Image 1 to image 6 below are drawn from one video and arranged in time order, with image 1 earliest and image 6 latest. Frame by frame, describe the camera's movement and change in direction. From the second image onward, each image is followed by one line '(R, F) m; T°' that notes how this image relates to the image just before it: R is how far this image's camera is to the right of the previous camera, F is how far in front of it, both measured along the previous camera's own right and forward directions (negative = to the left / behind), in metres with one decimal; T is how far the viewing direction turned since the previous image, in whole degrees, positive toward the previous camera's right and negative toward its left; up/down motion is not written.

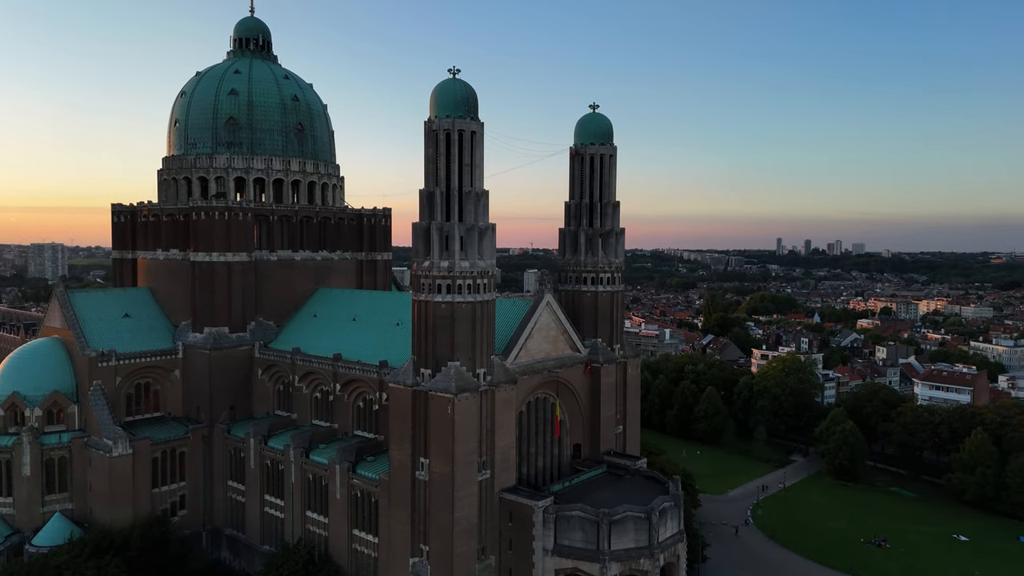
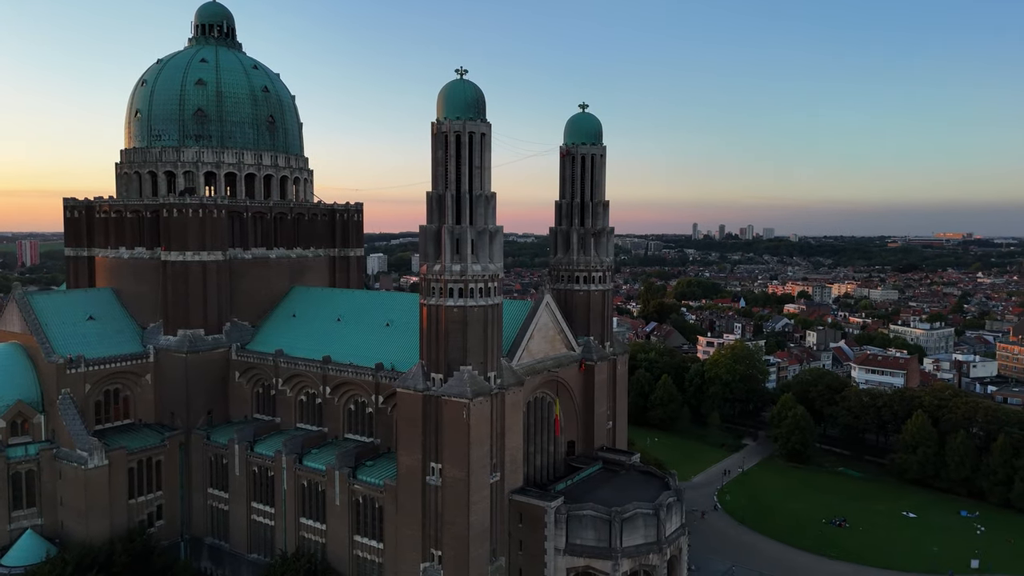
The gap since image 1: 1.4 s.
(-3.8, +0.2) m; +6°
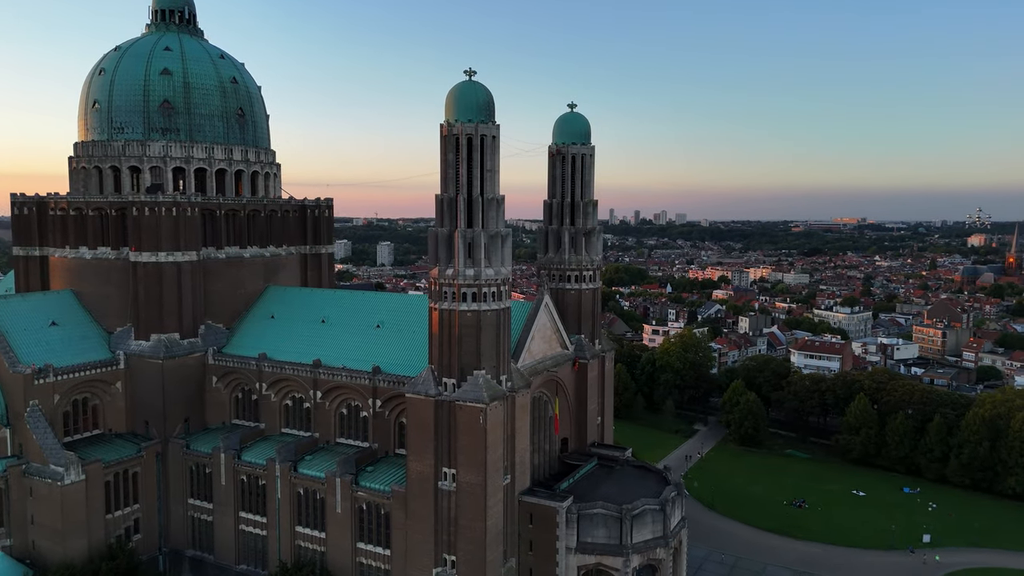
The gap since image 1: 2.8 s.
(-4.0, +0.2) m; +6°
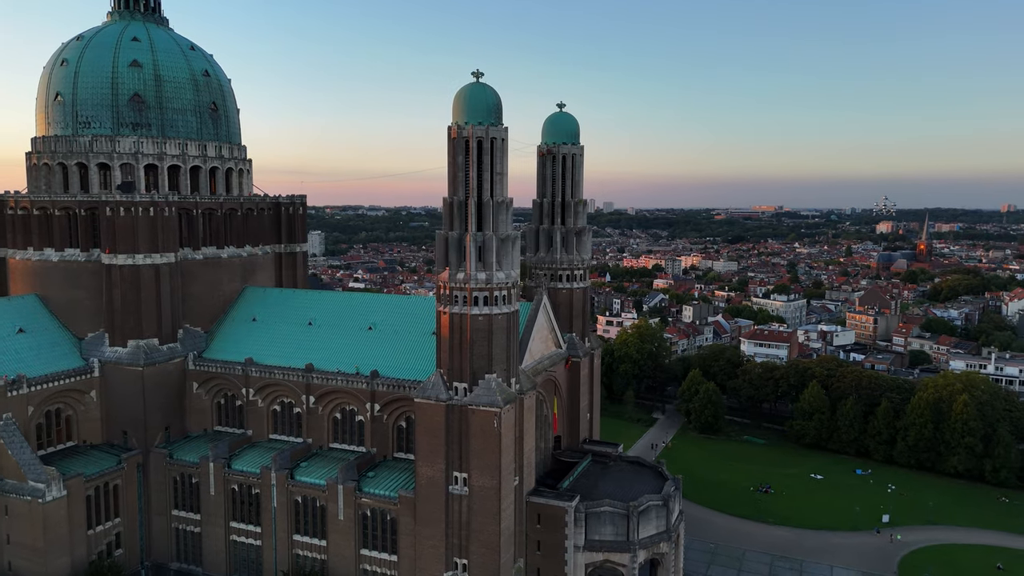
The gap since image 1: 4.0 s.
(-3.5, +0.1) m; +5°
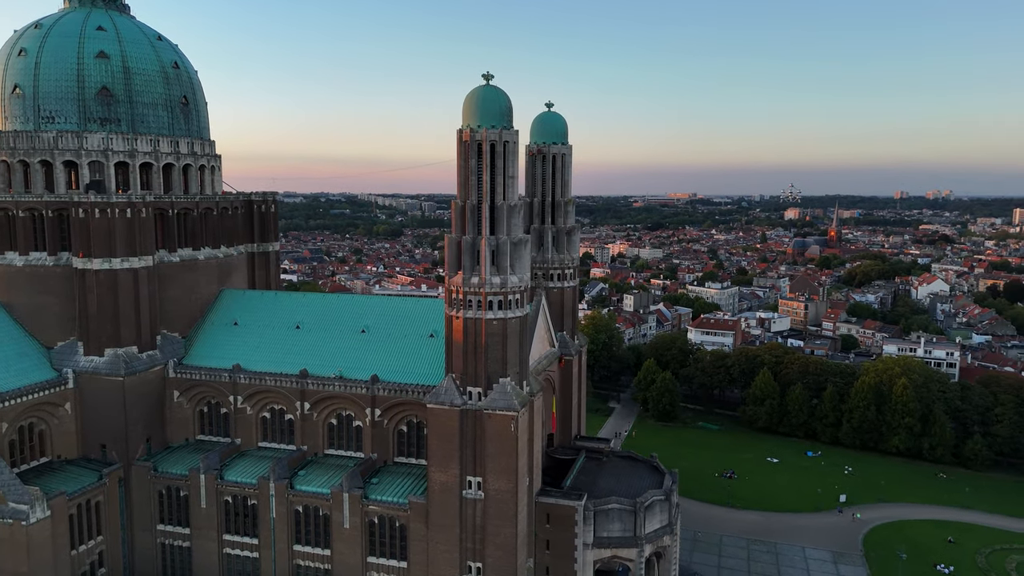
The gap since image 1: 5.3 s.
(-3.9, +0.1) m; +6°
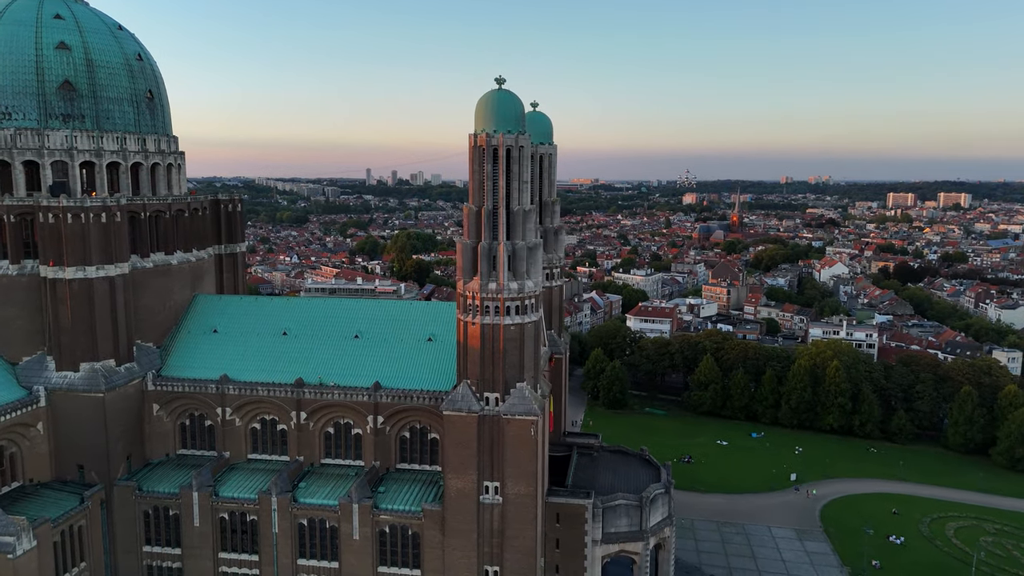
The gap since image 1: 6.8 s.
(-4.7, +0.2) m; +7°
